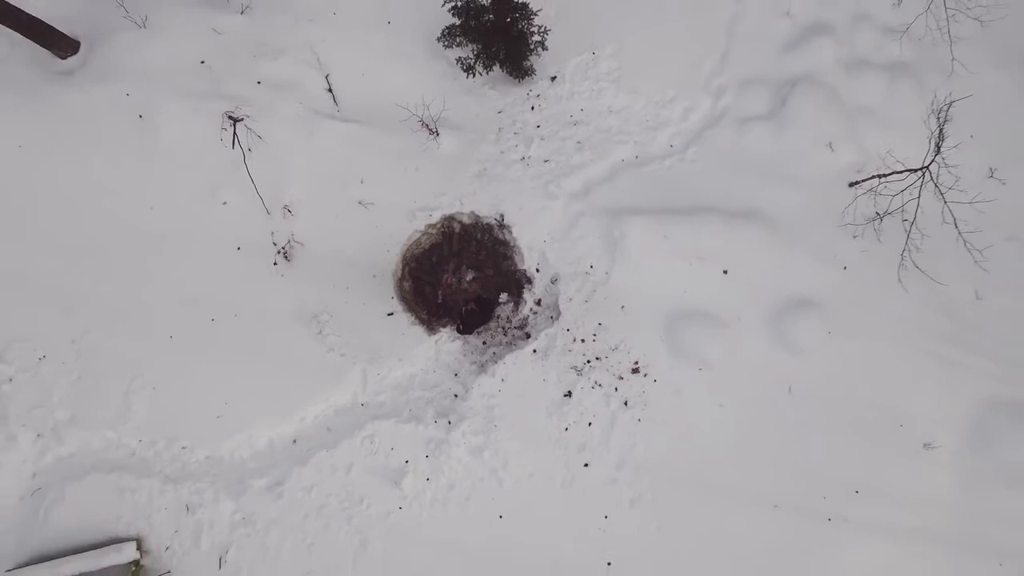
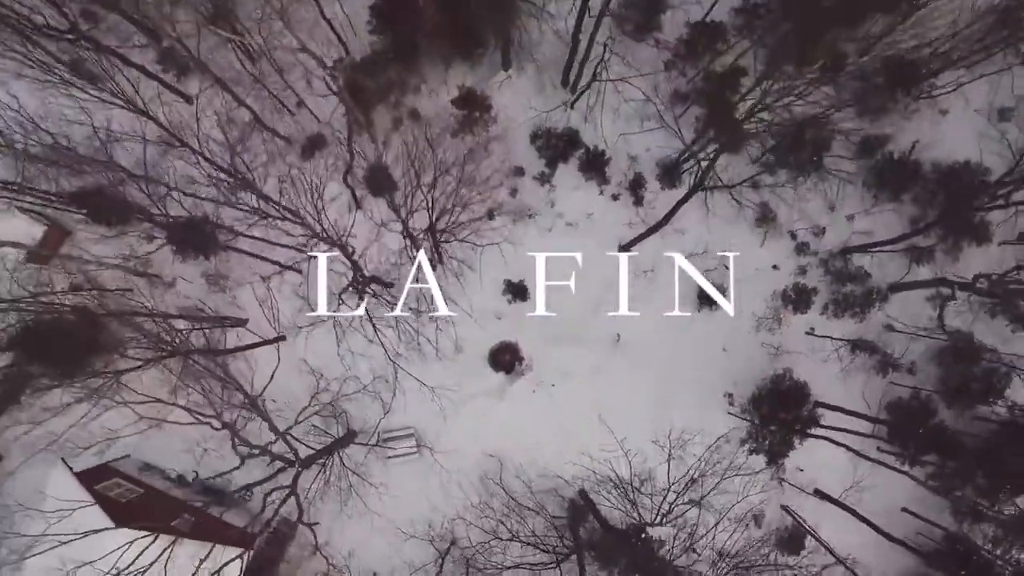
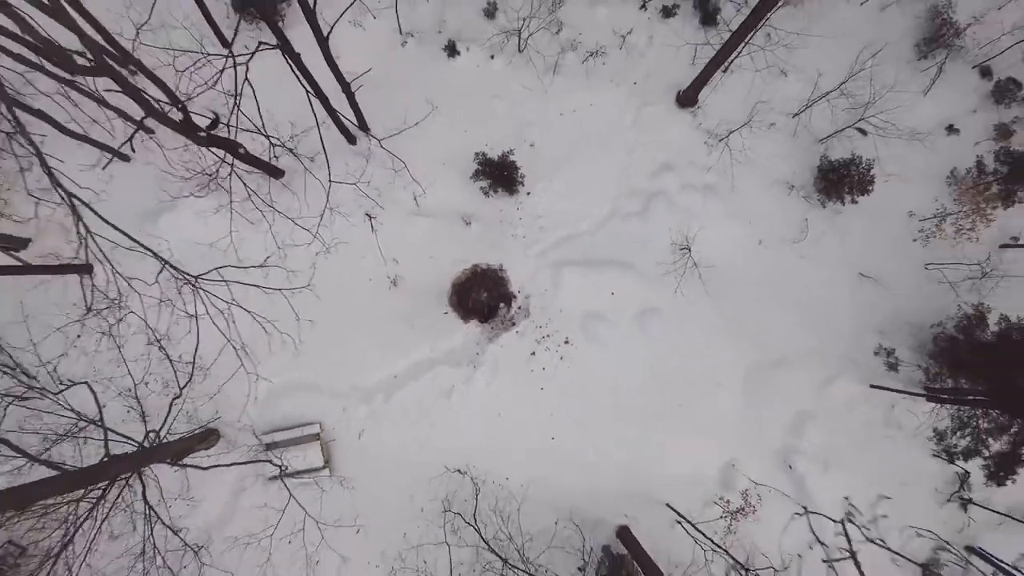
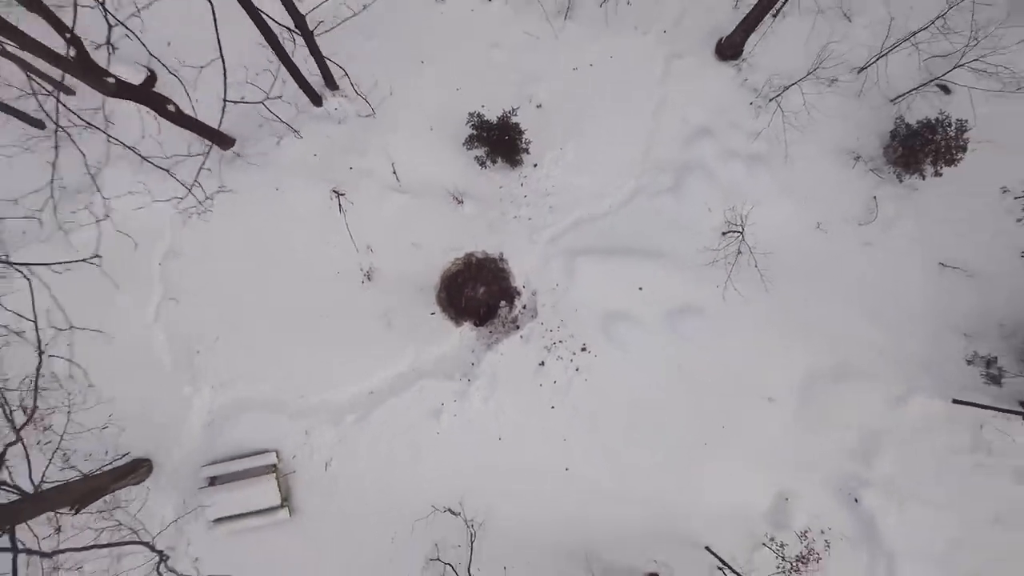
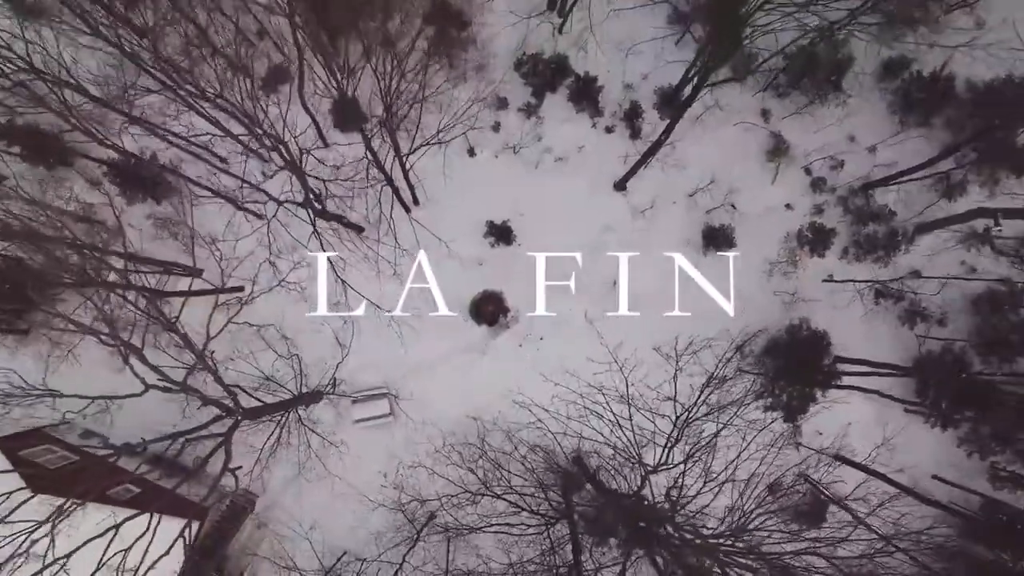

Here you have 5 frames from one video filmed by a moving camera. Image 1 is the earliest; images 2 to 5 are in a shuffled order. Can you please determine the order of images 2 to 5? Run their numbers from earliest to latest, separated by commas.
4, 3, 5, 2
